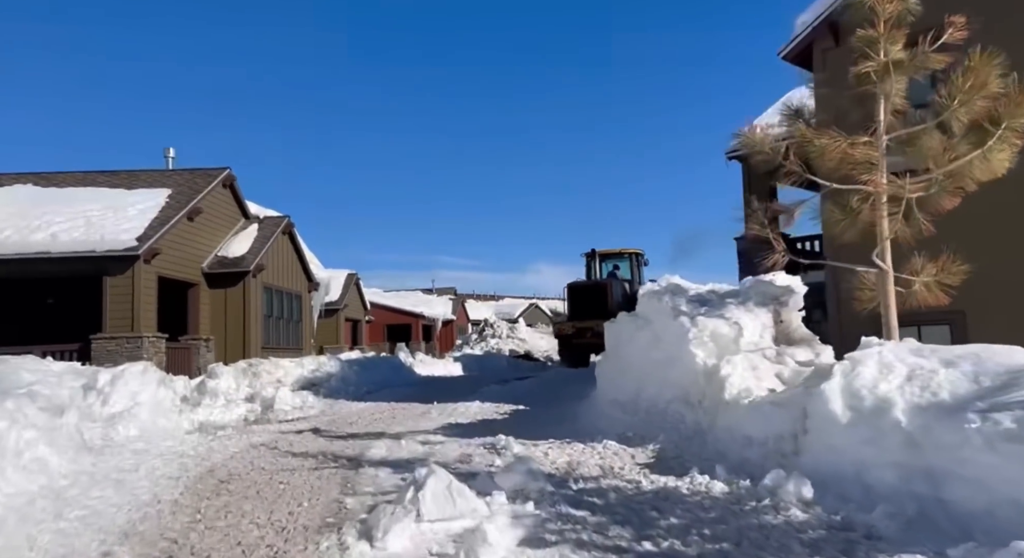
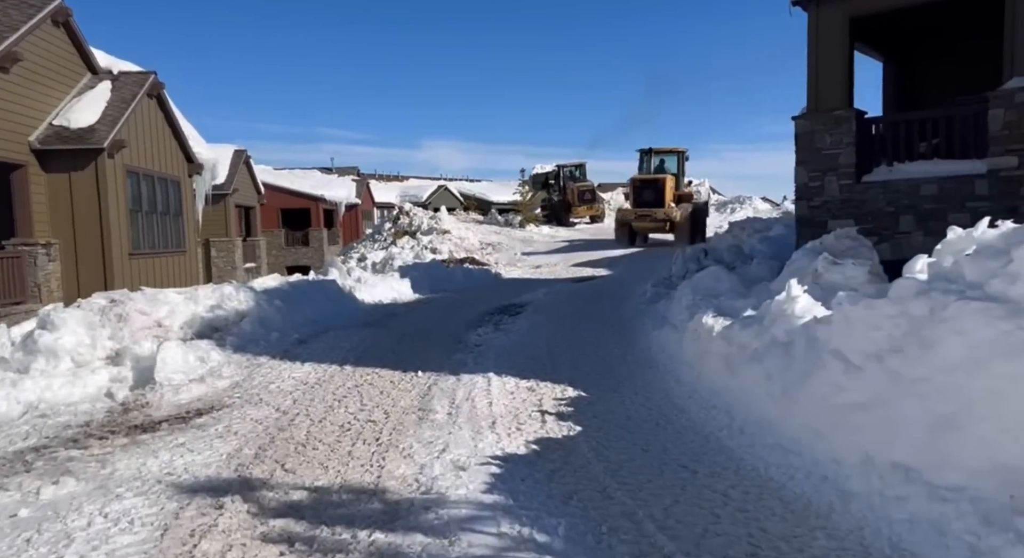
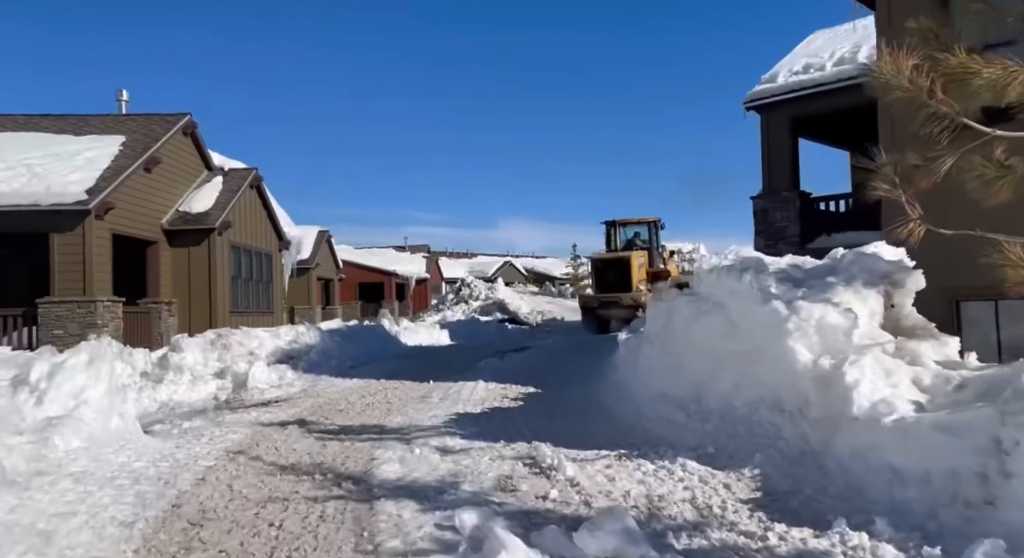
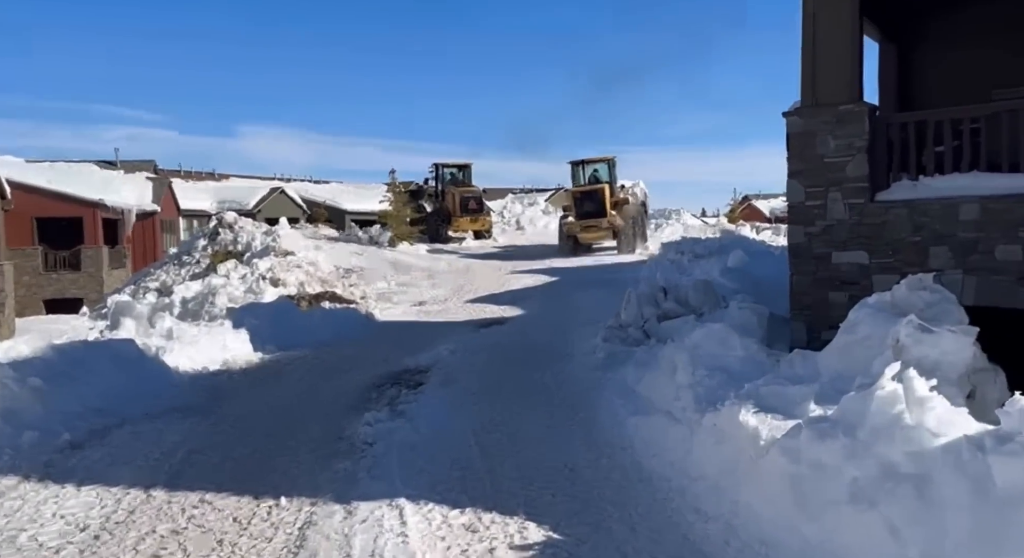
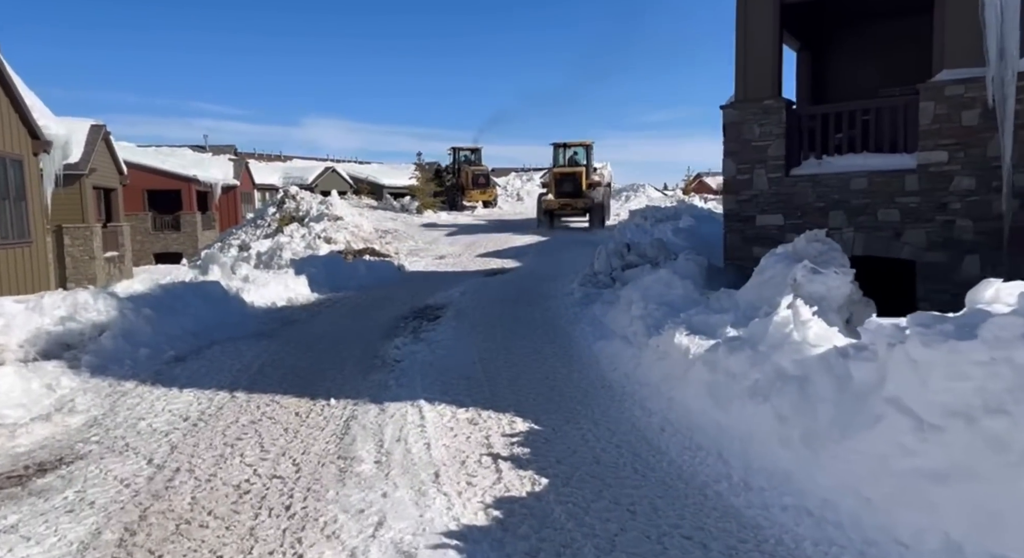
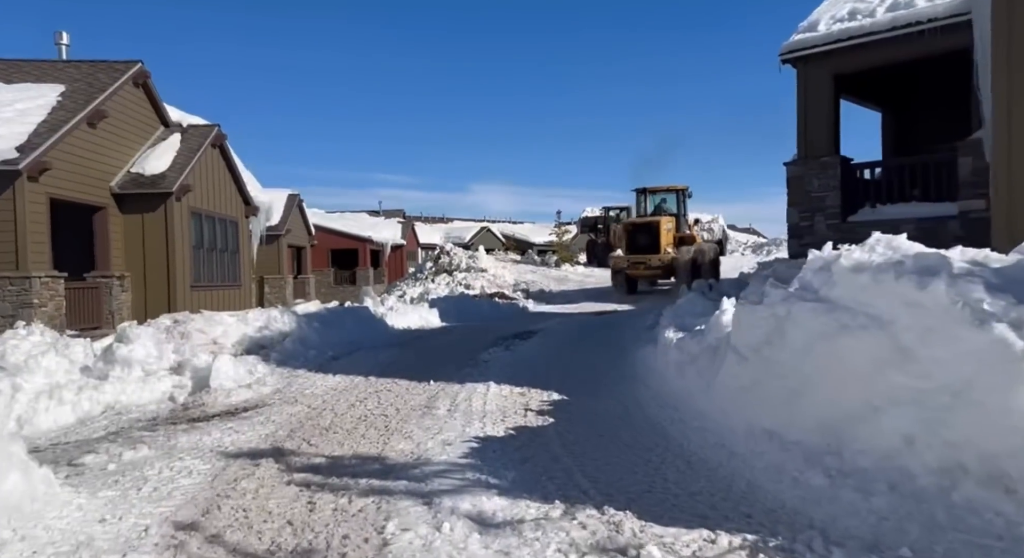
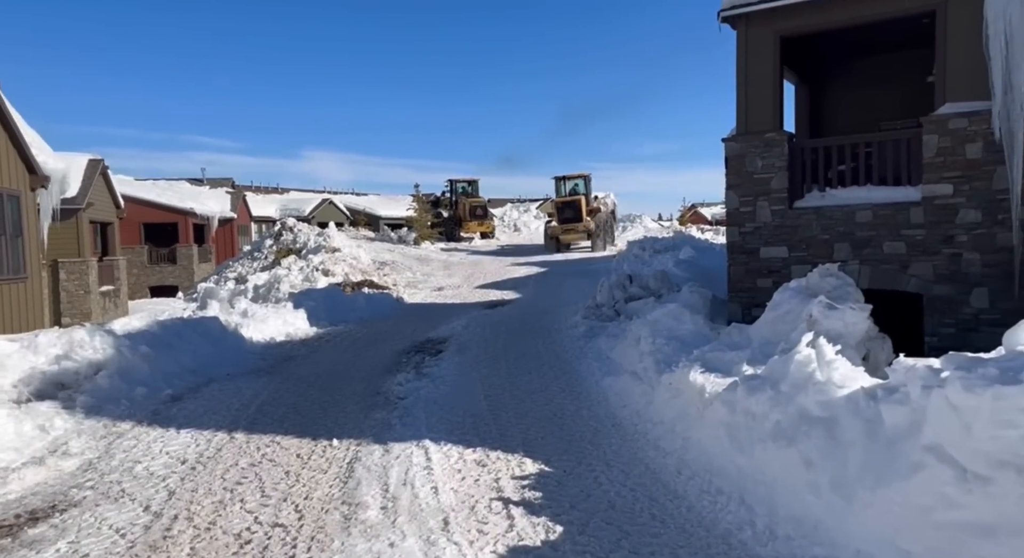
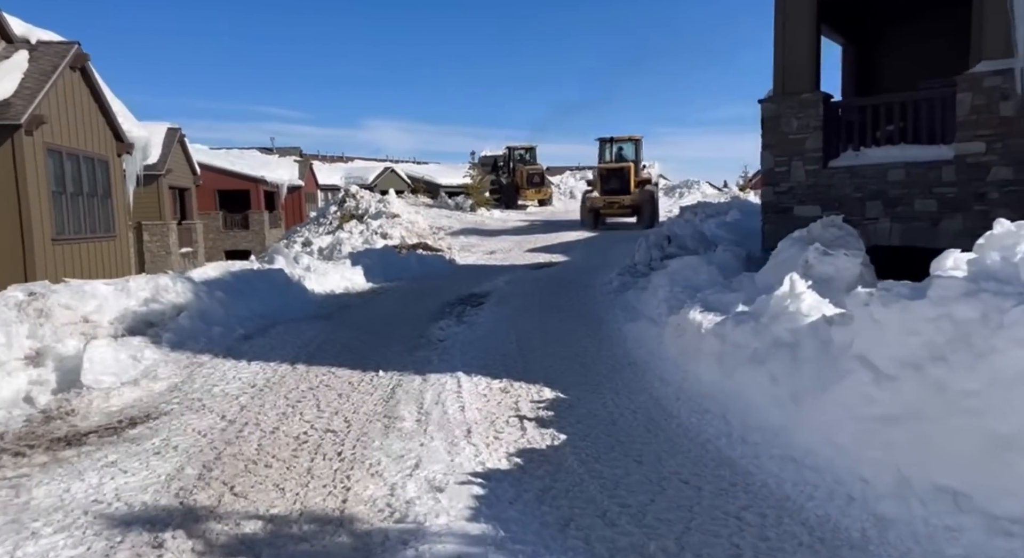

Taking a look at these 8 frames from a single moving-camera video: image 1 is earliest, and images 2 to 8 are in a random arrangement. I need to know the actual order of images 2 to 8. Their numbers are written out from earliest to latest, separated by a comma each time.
3, 6, 2, 8, 5, 7, 4
